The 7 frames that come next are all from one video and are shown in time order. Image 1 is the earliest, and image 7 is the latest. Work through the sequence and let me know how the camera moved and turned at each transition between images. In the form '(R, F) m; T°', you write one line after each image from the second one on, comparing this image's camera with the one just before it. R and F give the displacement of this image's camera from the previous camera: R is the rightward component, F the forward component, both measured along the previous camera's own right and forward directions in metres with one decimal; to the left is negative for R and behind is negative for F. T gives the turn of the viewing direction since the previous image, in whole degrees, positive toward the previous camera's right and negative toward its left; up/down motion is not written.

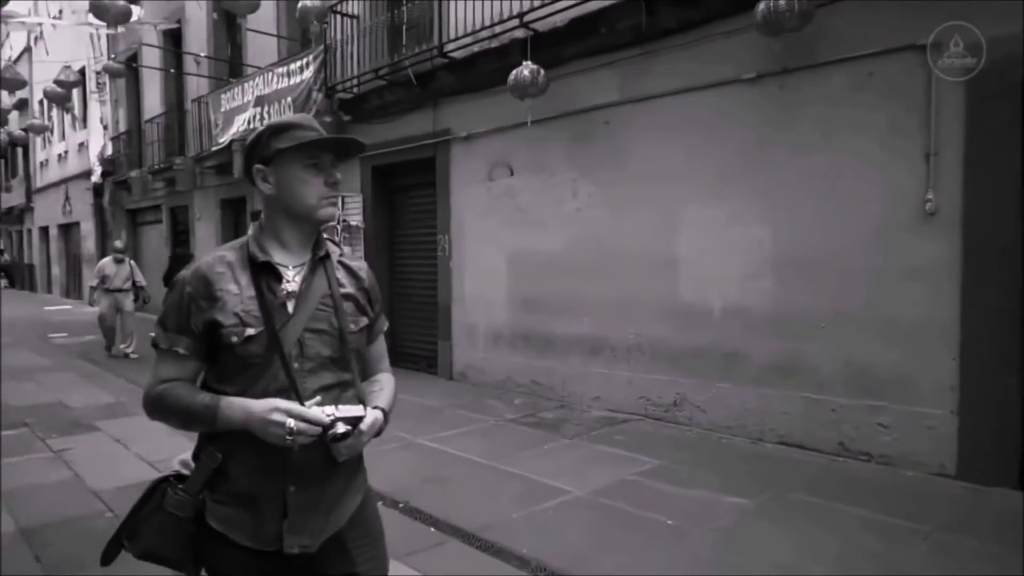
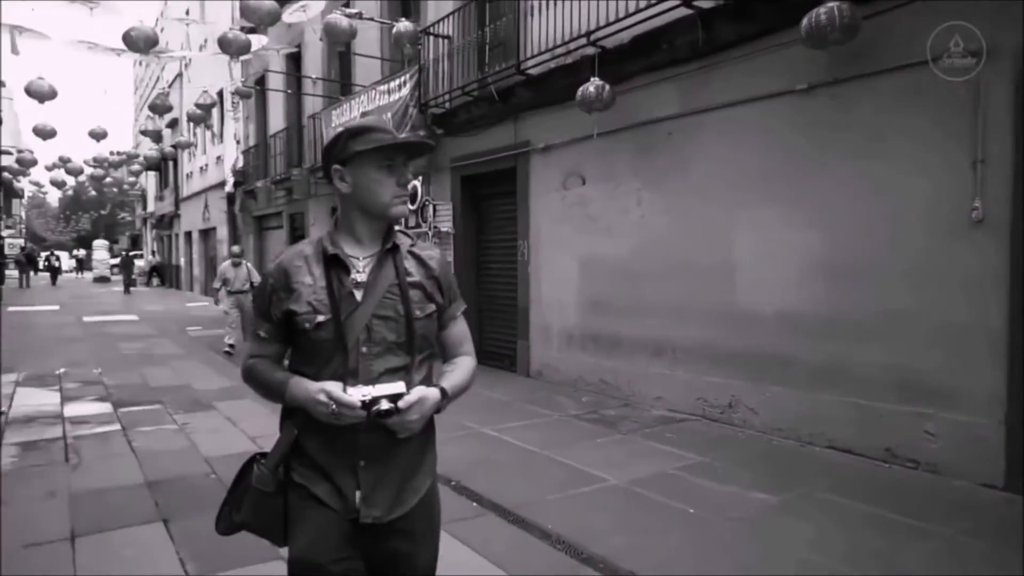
(+0.5, -0.4) m; -9°
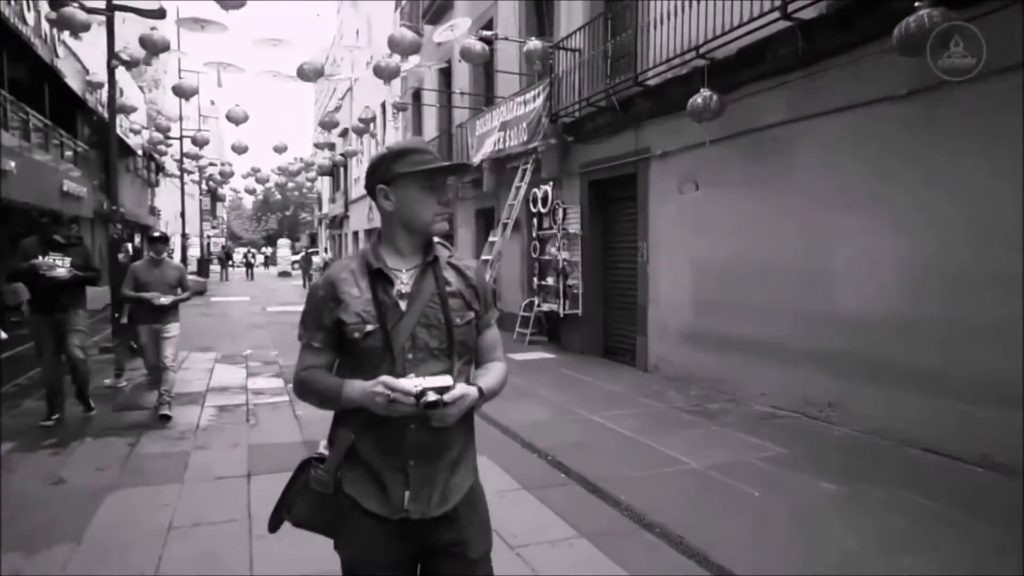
(+0.5, -0.6) m; -12°
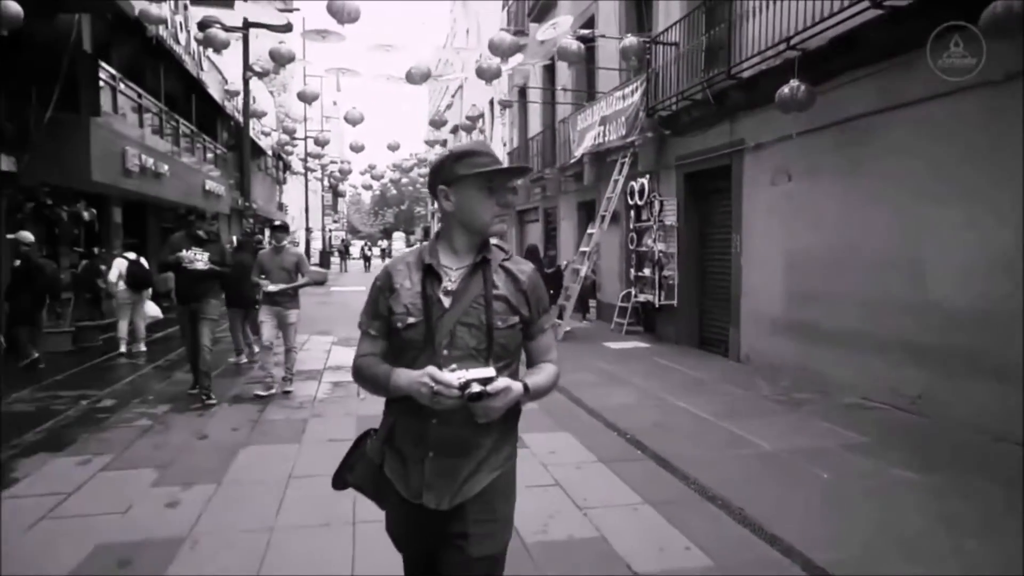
(+0.2, -0.4) m; -9°
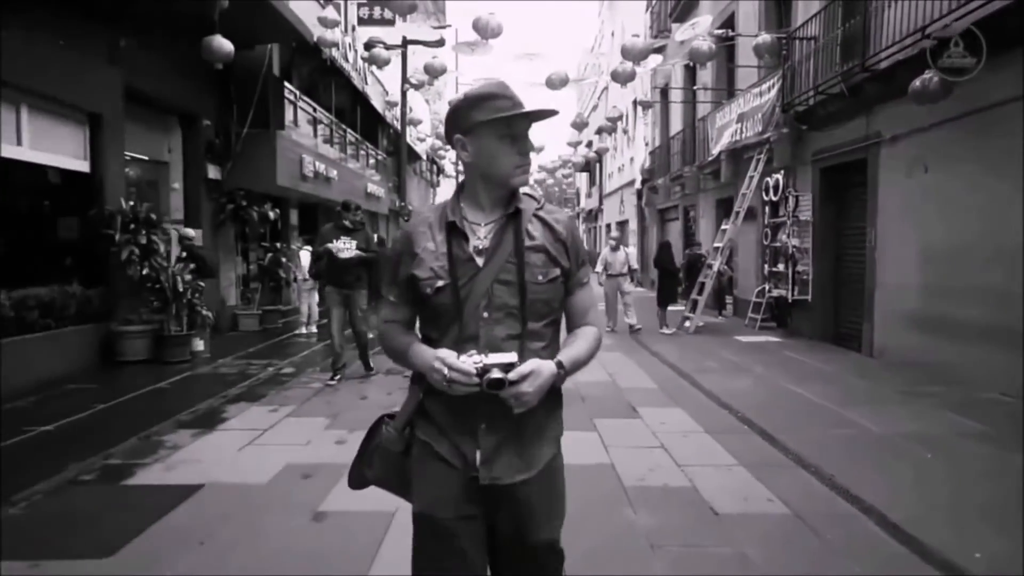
(+0.3, -0.7) m; -12°
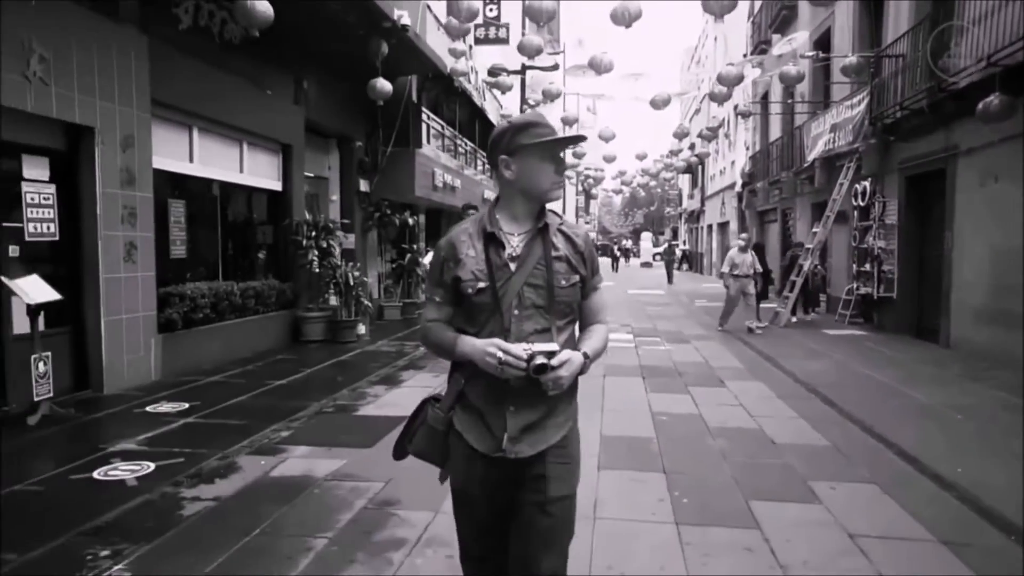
(-0.1, -1.7) m; -8°
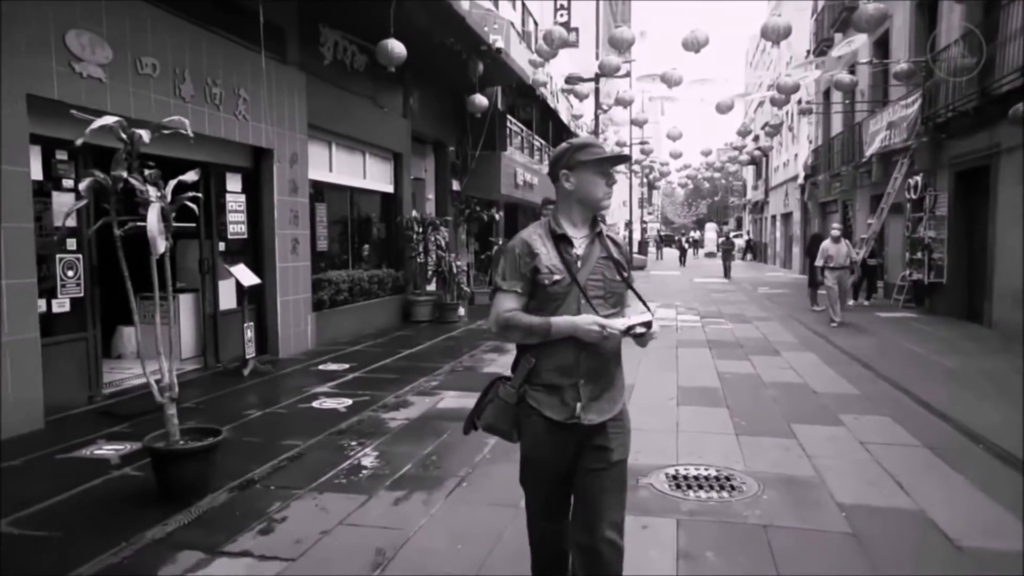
(-0.3, -1.7) m; -5°
